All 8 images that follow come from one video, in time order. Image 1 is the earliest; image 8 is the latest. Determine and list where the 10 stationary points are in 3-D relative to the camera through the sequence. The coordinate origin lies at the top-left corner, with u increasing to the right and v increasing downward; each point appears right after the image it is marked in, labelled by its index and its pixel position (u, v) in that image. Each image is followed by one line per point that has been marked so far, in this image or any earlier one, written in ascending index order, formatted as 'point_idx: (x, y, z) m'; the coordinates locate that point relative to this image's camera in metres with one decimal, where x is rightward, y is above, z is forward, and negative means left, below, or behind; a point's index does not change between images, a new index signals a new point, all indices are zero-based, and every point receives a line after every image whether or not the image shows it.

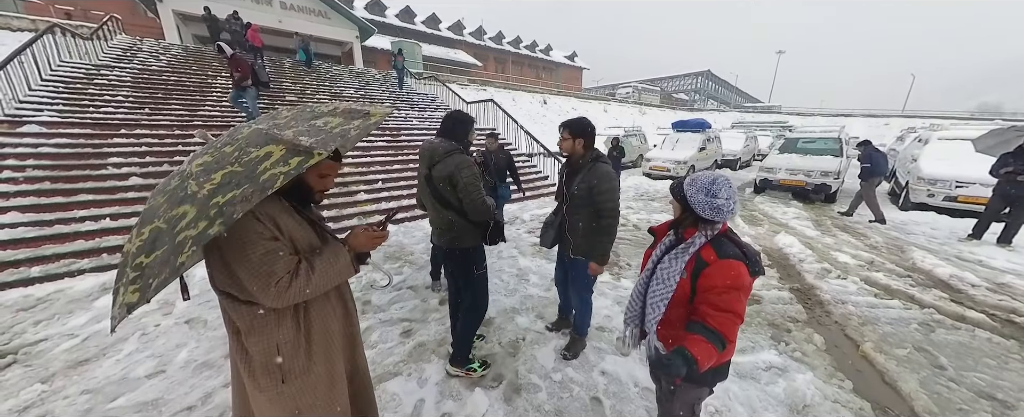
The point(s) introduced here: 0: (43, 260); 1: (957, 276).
0: (-6.7, -0.7, +4.1) m
1: (+6.7, -1.0, +4.3) m
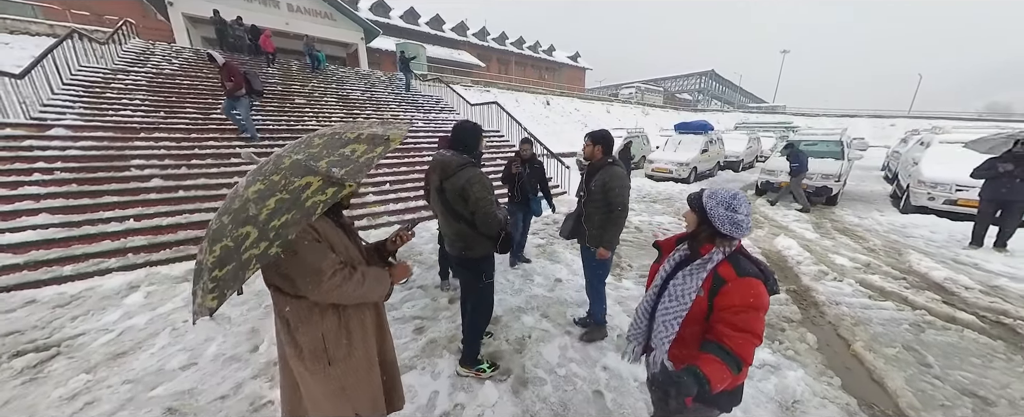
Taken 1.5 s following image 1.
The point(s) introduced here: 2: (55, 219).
0: (-6.6, -0.8, +4.3) m
1: (+6.8, -1.1, +4.4) m
2: (-7.5, -0.2, +4.7) m
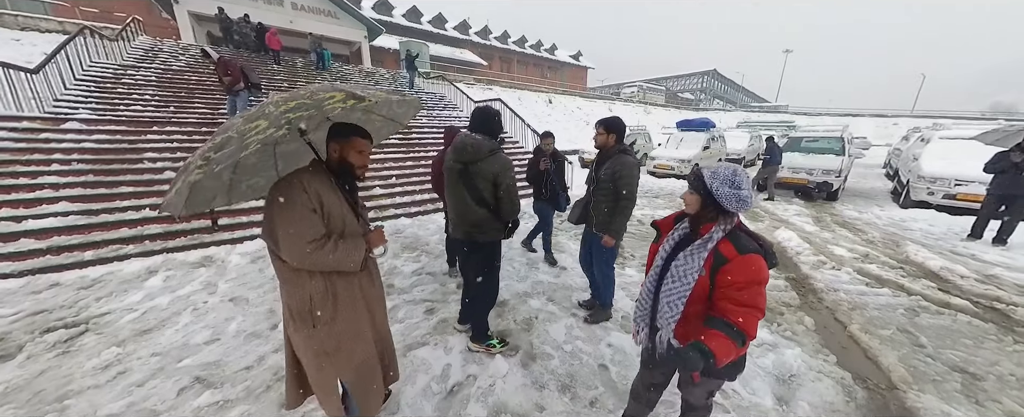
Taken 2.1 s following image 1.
0: (-6.5, -0.6, +4.4) m
1: (+6.9, -0.9, +4.5) m
2: (-7.4, 0.0, +4.8) m
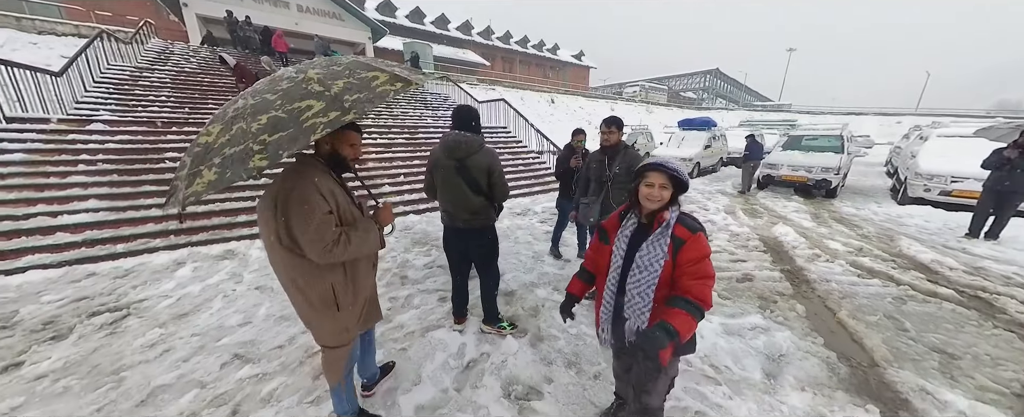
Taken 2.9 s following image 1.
0: (-6.4, -0.5, +4.7) m
1: (+7.0, -0.8, +4.7) m
2: (-7.3, 0.0, +5.1) m
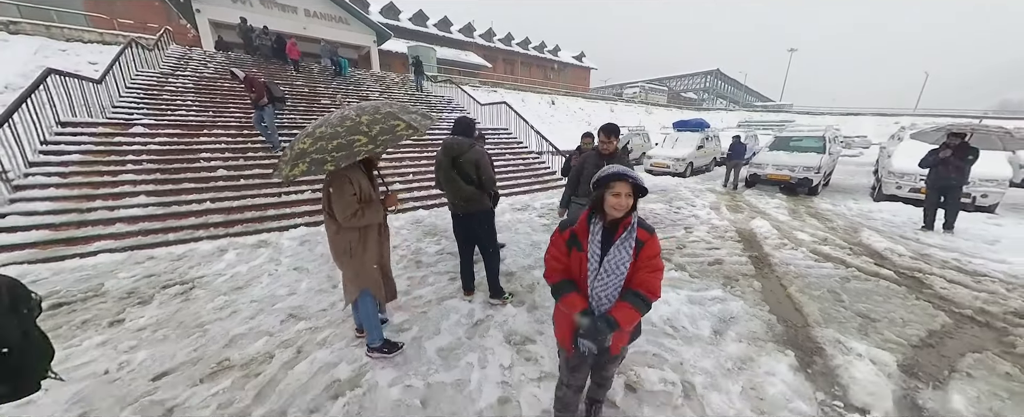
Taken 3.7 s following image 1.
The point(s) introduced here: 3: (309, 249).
0: (-6.4, -0.4, +5.4) m
1: (+7.0, -0.7, +5.2) m
2: (-7.3, +0.2, +5.8) m
3: (-3.6, -0.7, +5.1) m
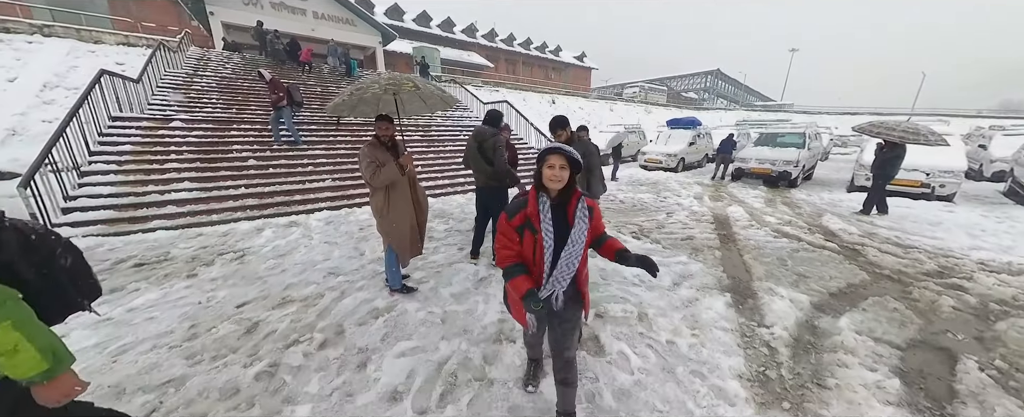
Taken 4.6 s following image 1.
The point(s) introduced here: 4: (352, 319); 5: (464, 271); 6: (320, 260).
0: (-6.4, 0.0, +6.1) m
1: (+6.9, -0.4, +6.0) m
2: (-7.3, +0.5, +6.5) m
3: (-3.6, -0.4, +5.8) m
4: (-1.7, -1.2, +3.0) m
5: (-0.7, -0.9, +4.1) m
6: (-3.0, -0.8, +4.4) m
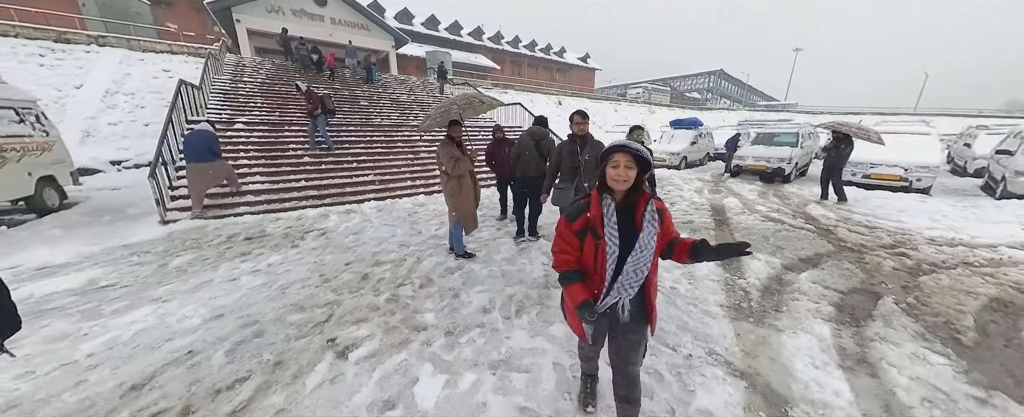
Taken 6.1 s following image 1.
0: (-5.8, +0.2, +7.2) m
1: (+7.6, -0.2, +6.9) m
2: (-6.7, +0.8, +7.6) m
3: (-3.0, -0.1, +6.9) m
4: (-1.1, -0.9, +4.1) m
5: (-0.1, -0.6, +5.1) m
6: (-2.4, -0.5, +5.5) m
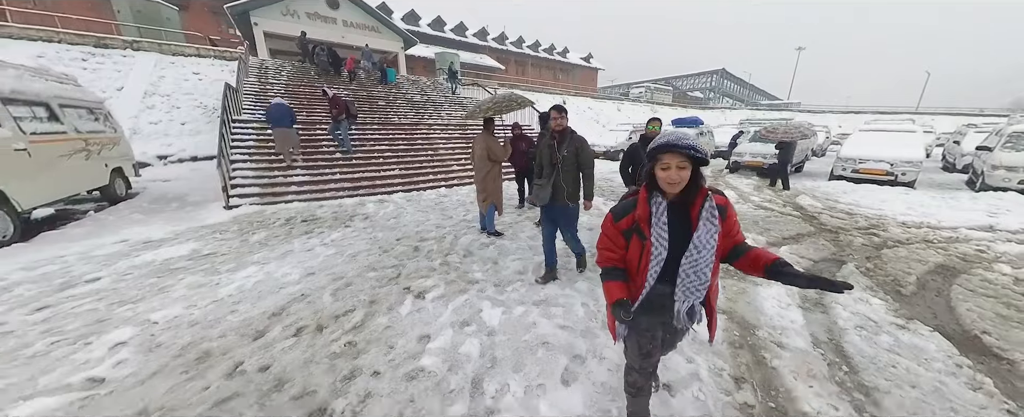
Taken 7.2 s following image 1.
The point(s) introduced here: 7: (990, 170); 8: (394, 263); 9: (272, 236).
0: (-5.3, +0.5, +8.0) m
1: (+8.0, +0.1, +7.6) m
2: (-6.2, +1.1, +8.4) m
3: (-2.6, +0.2, +7.7) m
4: (-0.7, -0.6, +4.9) m
5: (+0.3, -0.4, +5.9) m
6: (-1.9, -0.2, +6.3) m
7: (+15.0, +1.2, +9.0) m
8: (-1.7, -0.8, +4.1) m
9: (-4.3, -0.5, +5.1) m
